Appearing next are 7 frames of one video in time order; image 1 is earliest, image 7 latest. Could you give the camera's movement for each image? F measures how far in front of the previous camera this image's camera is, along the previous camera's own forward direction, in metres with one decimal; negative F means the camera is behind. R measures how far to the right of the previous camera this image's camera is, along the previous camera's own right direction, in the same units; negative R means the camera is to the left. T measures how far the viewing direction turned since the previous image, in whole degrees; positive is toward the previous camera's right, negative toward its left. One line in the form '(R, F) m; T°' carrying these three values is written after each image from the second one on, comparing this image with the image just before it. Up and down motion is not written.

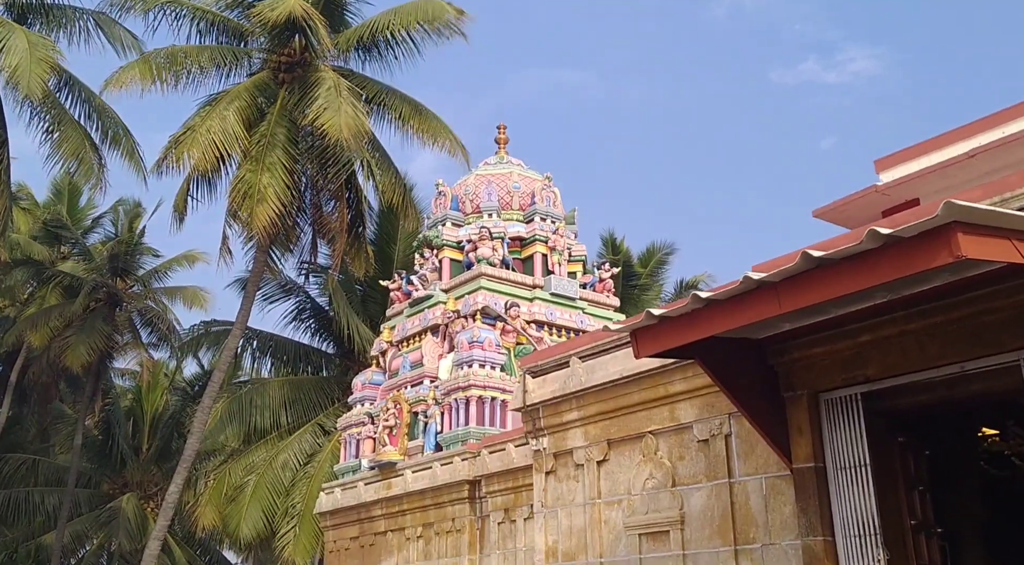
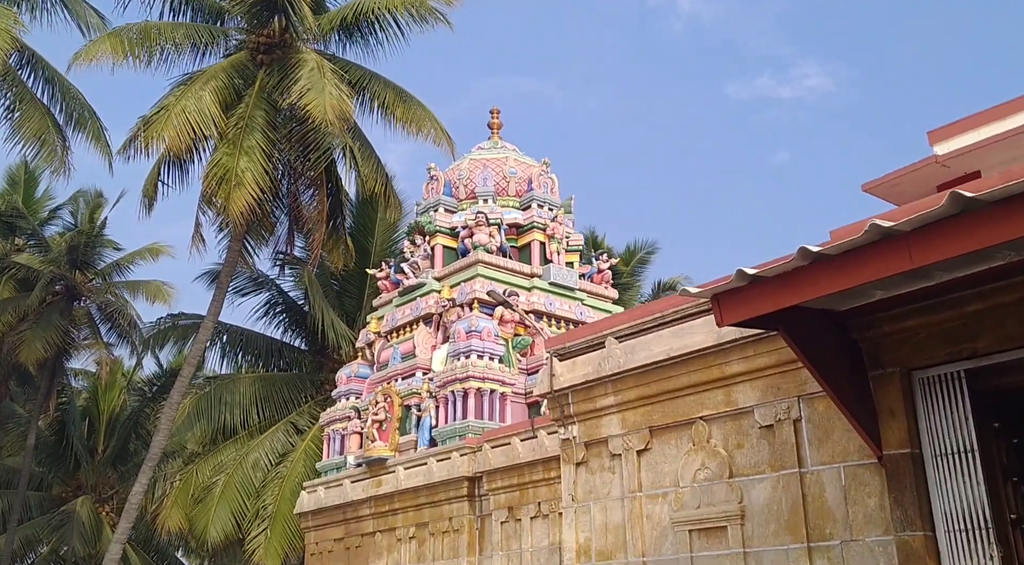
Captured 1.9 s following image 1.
(-0.5, +0.7) m; +2°
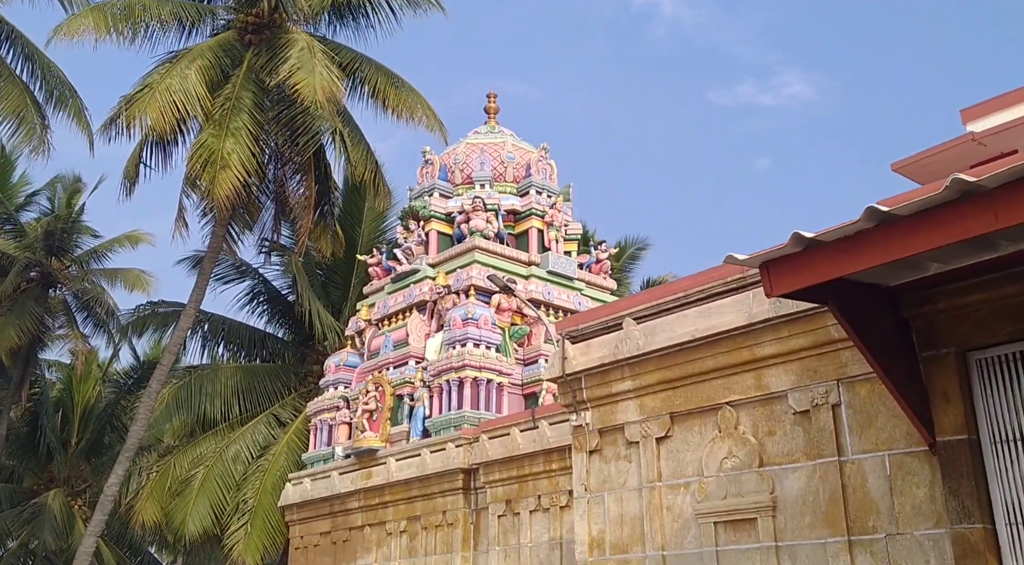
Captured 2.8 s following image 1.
(-0.2, +0.4) m; +1°
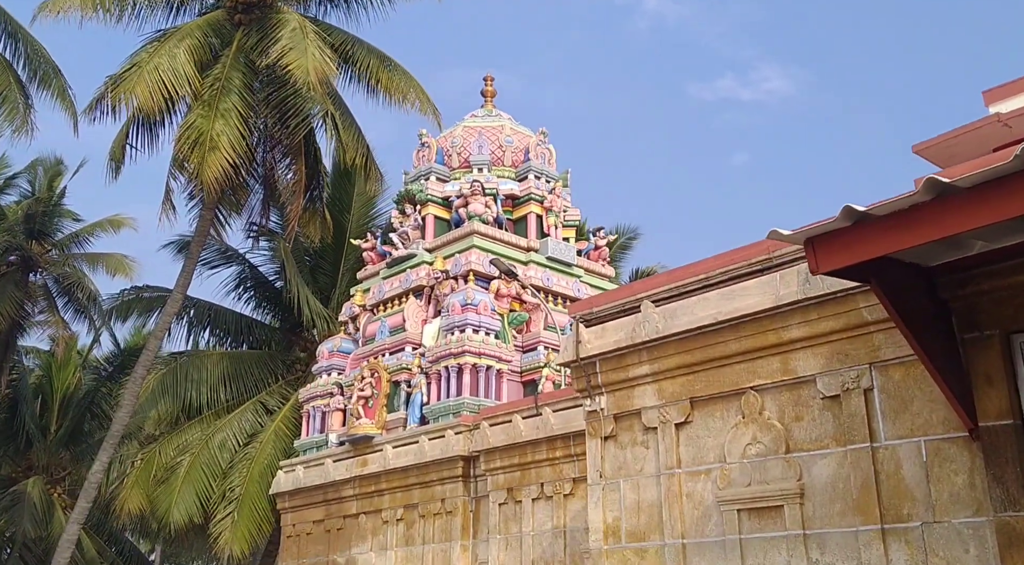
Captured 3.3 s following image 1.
(-0.2, +0.2) m; +1°
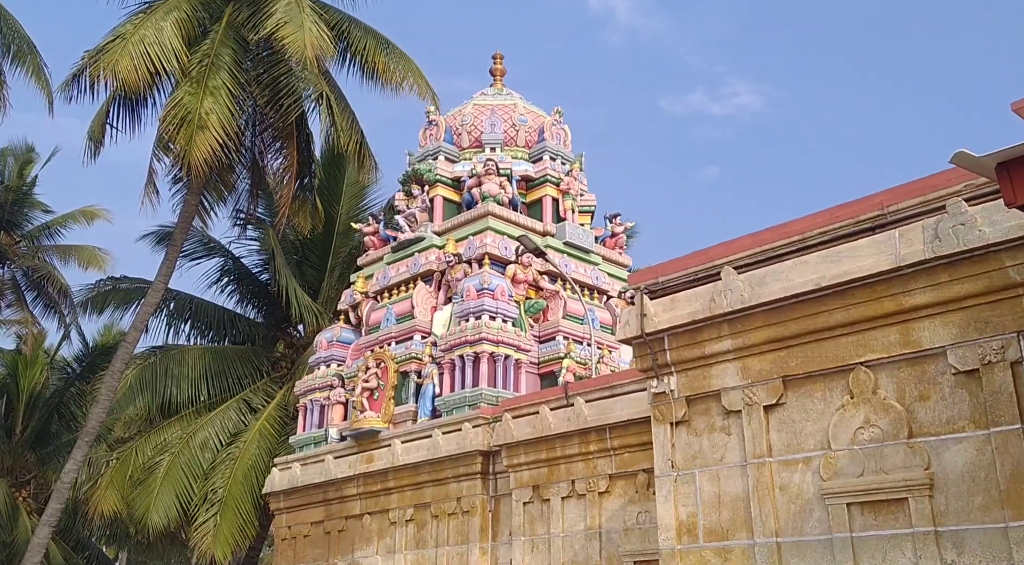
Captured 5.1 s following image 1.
(-0.5, +0.9) m; +2°
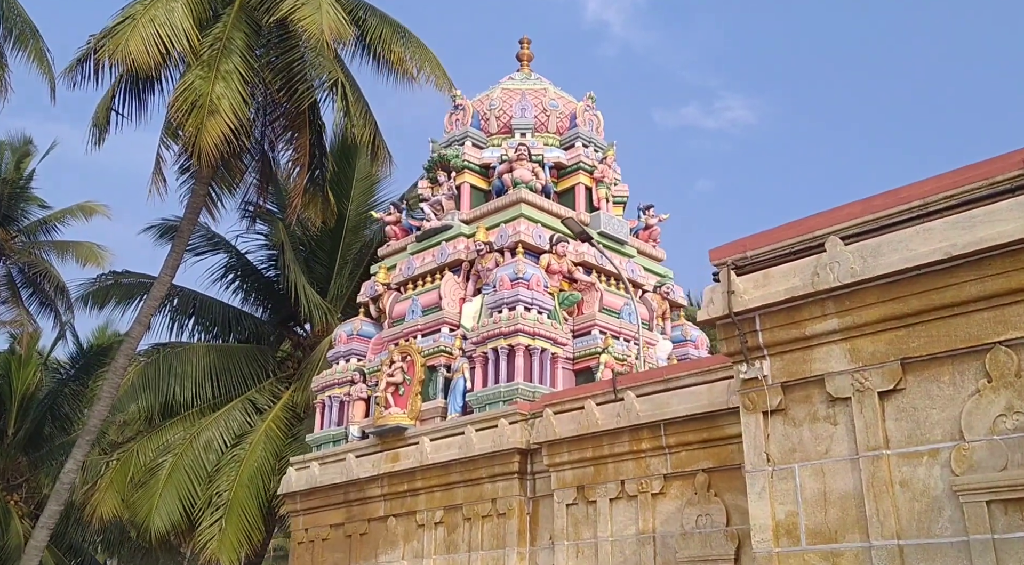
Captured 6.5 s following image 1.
(-0.5, +0.6) m; 0°
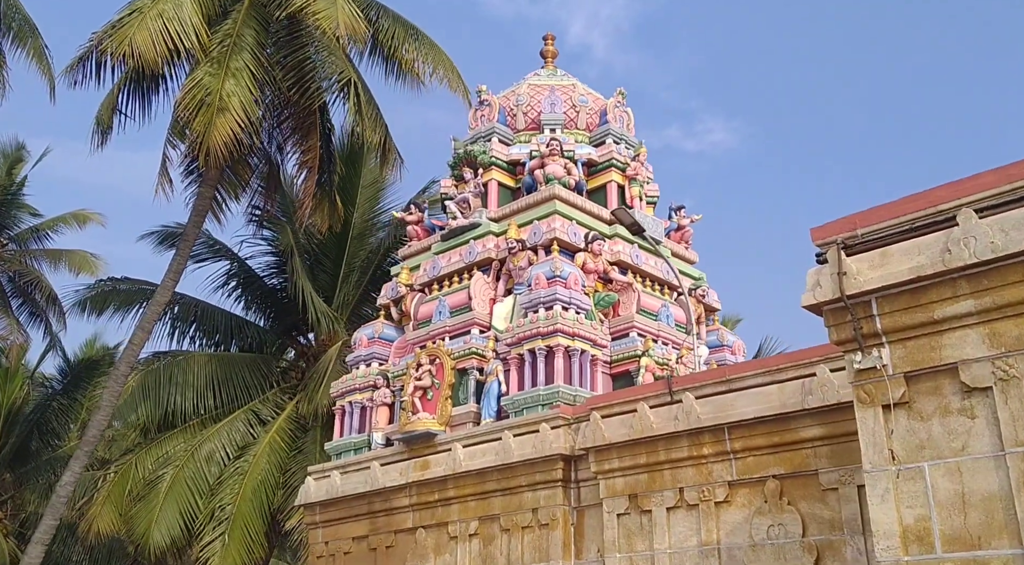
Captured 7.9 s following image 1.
(-0.5, +0.6) m; +1°
